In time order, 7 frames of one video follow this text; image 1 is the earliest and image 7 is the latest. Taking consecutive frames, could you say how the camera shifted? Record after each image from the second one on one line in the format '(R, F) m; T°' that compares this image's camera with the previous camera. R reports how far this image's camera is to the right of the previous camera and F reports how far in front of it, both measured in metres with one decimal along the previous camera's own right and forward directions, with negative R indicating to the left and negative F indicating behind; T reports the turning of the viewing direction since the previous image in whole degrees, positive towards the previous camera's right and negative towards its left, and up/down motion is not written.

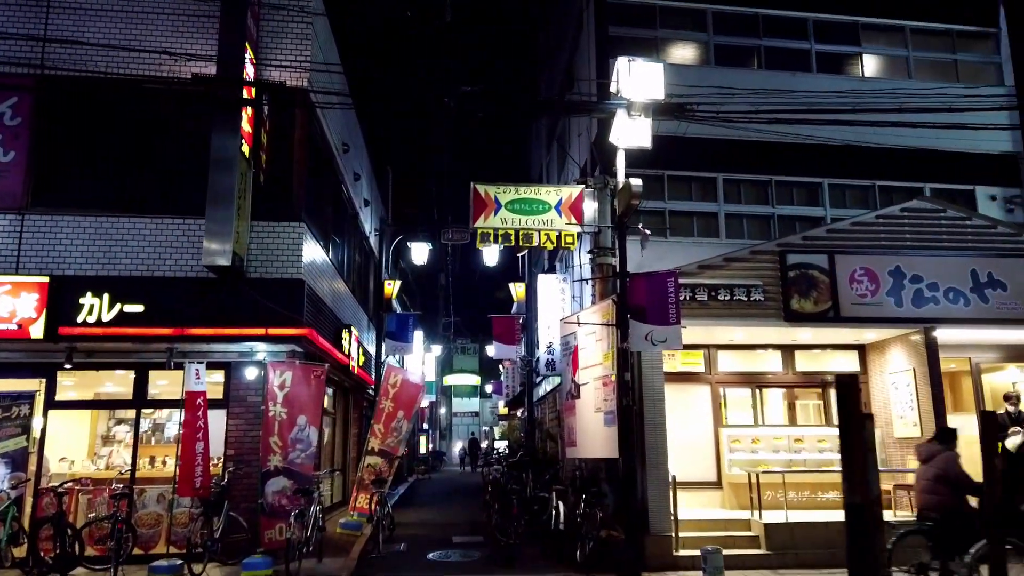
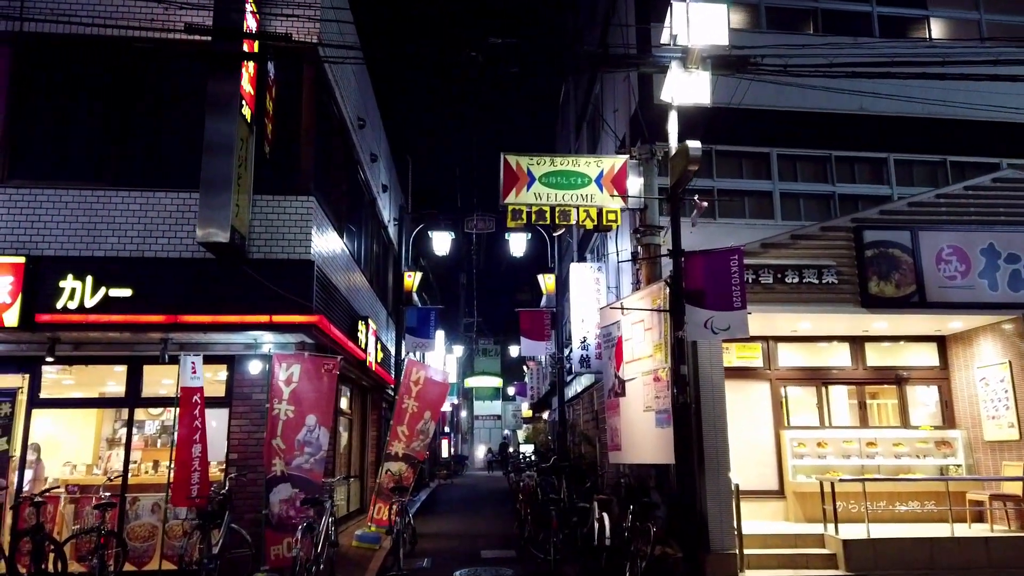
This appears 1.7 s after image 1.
(-0.2, +1.3) m; -1°
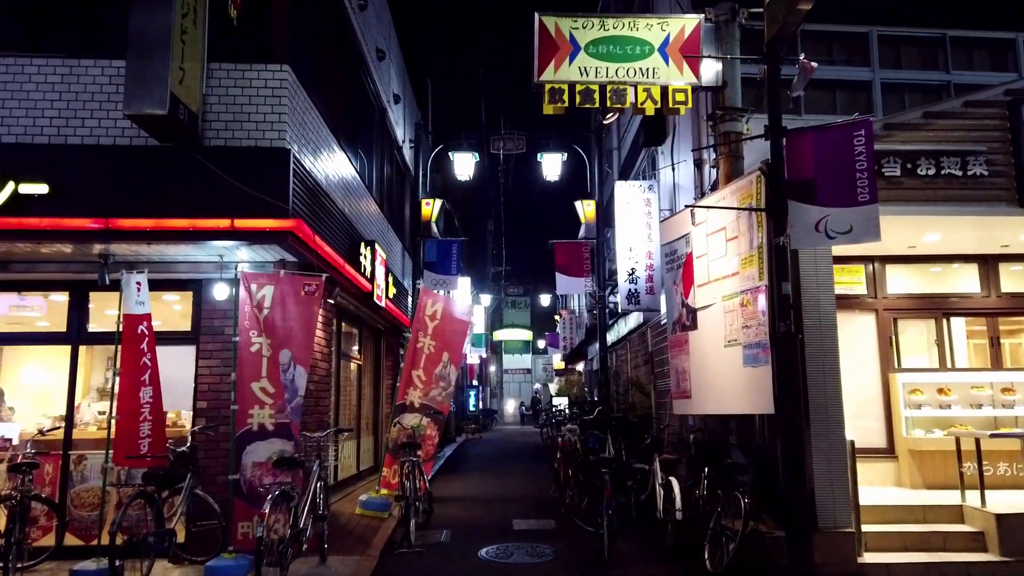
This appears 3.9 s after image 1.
(-0.1, +2.3) m; -2°
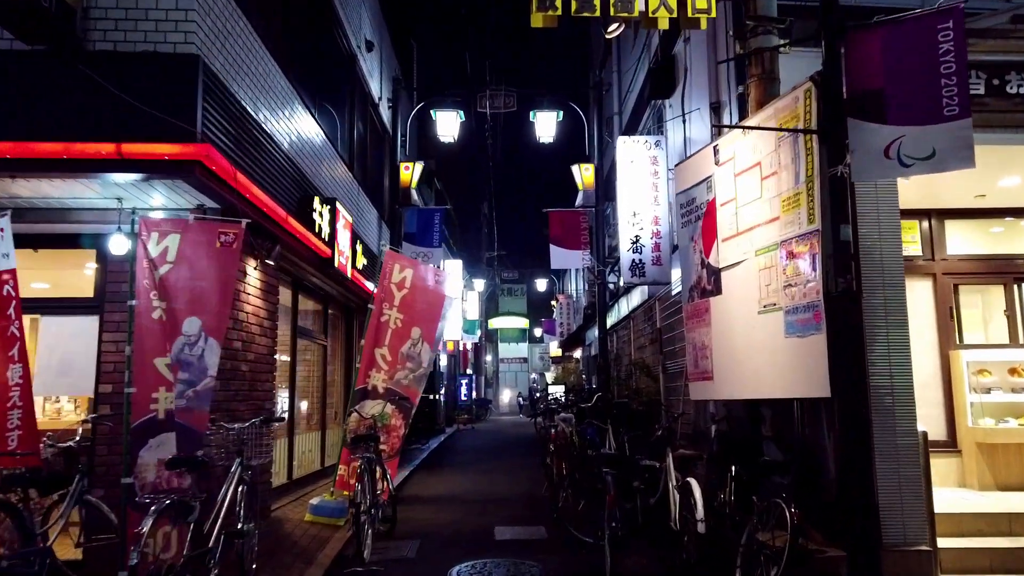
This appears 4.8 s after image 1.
(+0.2, +1.6) m; 0°
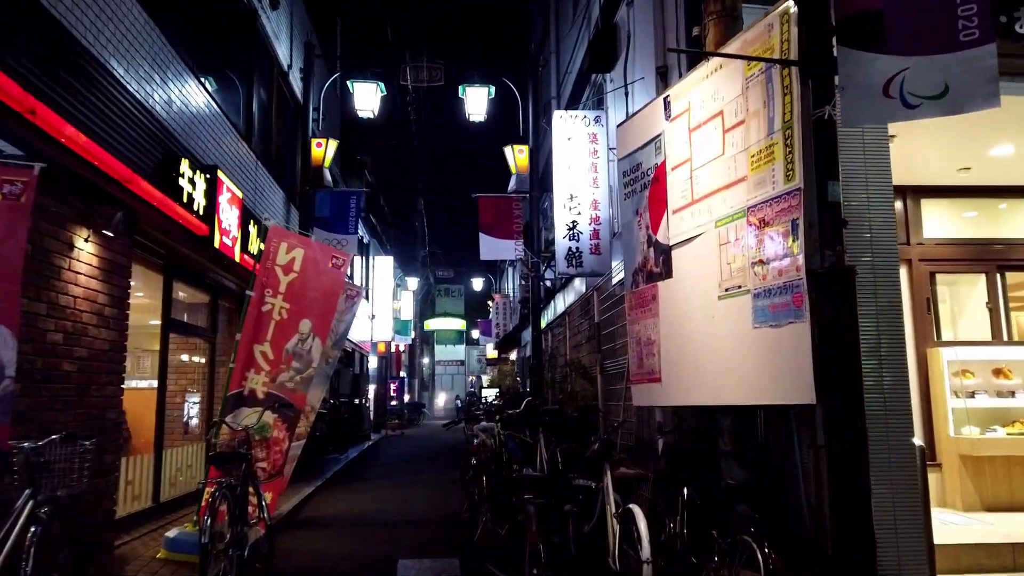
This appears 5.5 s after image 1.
(+0.3, +1.3) m; +4°
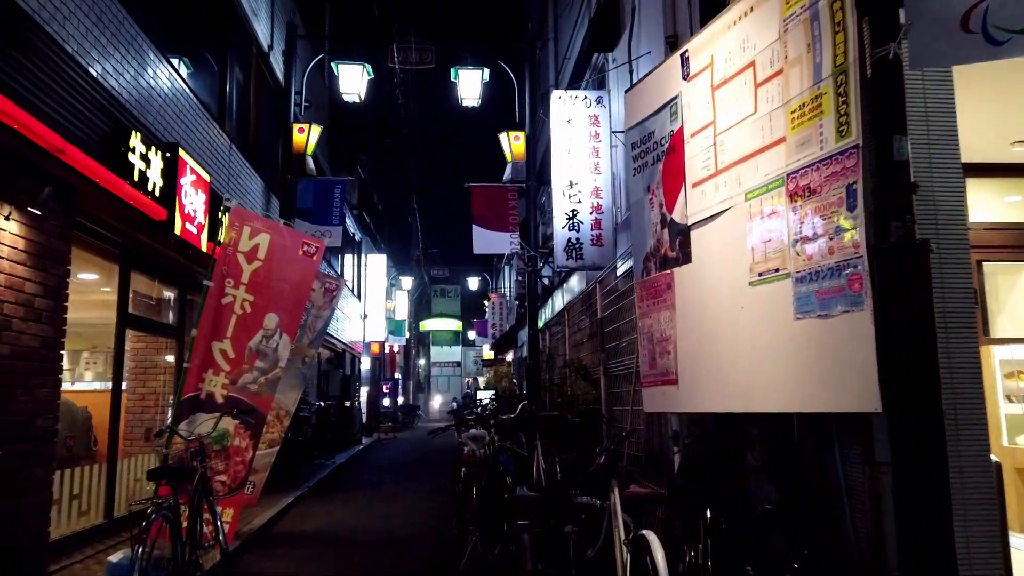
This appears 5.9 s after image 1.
(0.0, +0.8) m; 0°
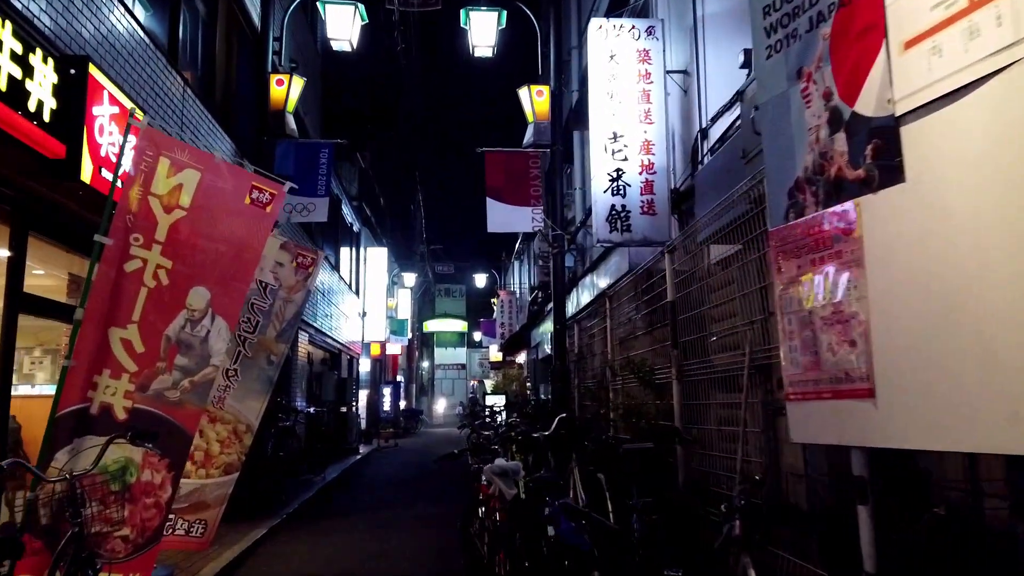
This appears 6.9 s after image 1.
(-0.2, +2.0) m; 0°
